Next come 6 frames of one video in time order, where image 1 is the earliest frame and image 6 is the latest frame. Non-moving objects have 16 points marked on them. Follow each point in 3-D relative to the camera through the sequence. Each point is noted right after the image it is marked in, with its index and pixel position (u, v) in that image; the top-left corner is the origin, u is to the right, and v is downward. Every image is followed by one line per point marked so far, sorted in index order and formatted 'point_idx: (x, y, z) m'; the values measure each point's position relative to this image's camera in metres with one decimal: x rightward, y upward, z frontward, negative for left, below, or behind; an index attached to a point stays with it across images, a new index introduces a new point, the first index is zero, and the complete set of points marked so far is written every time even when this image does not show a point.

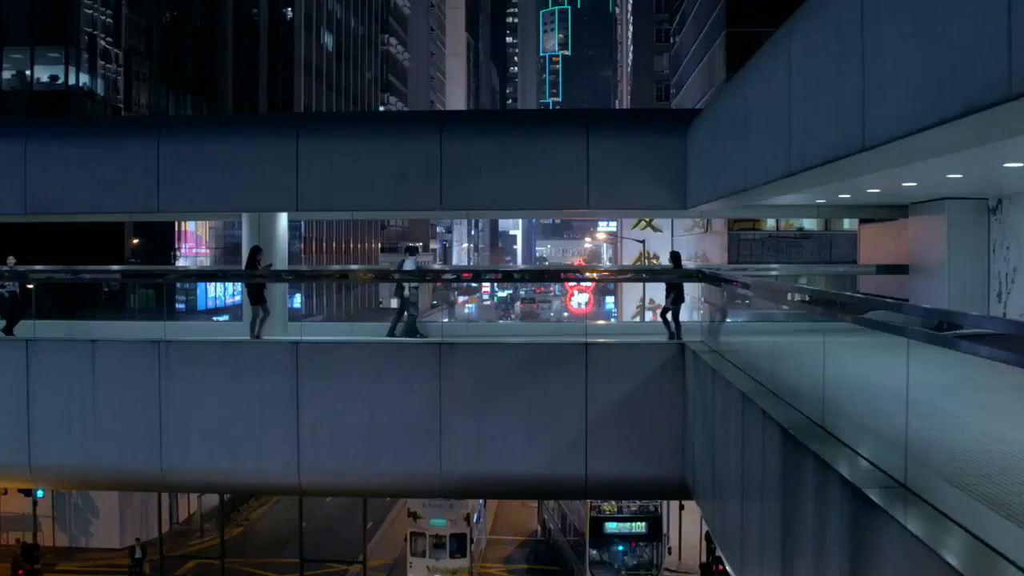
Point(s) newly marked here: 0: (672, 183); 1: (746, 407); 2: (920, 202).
0: (+2.1, +1.3, +10.3) m
1: (+1.5, -0.7, +5.1) m
2: (+5.3, +1.1, +10.6) m
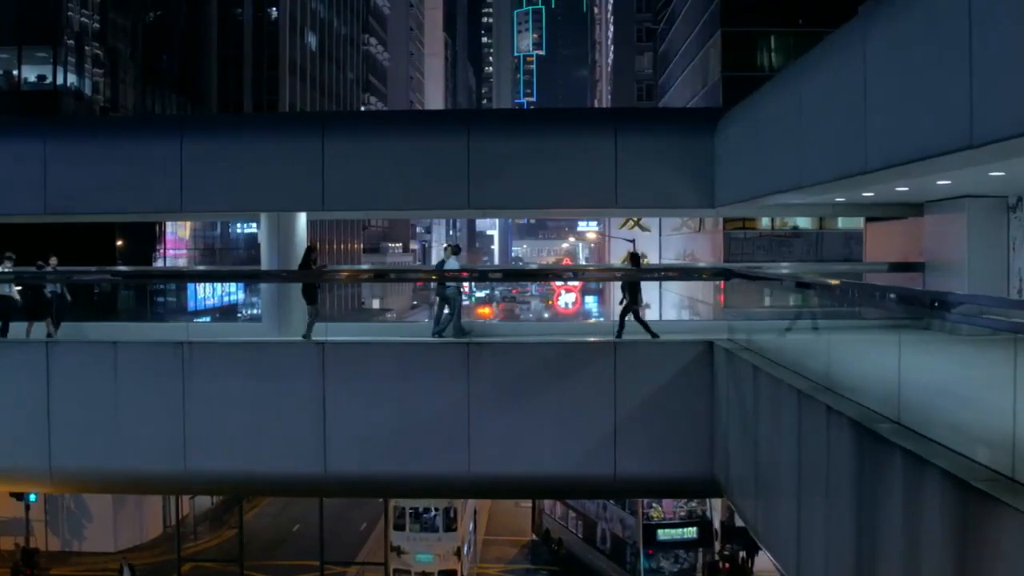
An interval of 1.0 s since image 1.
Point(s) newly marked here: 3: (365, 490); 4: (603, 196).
0: (+2.4, +1.3, +10.3) m
1: (+1.9, -0.7, +5.1) m
2: (+5.6, +1.1, +10.6) m
3: (-1.6, -2.4, +9.3) m
4: (+1.3, +1.2, +10.3) m
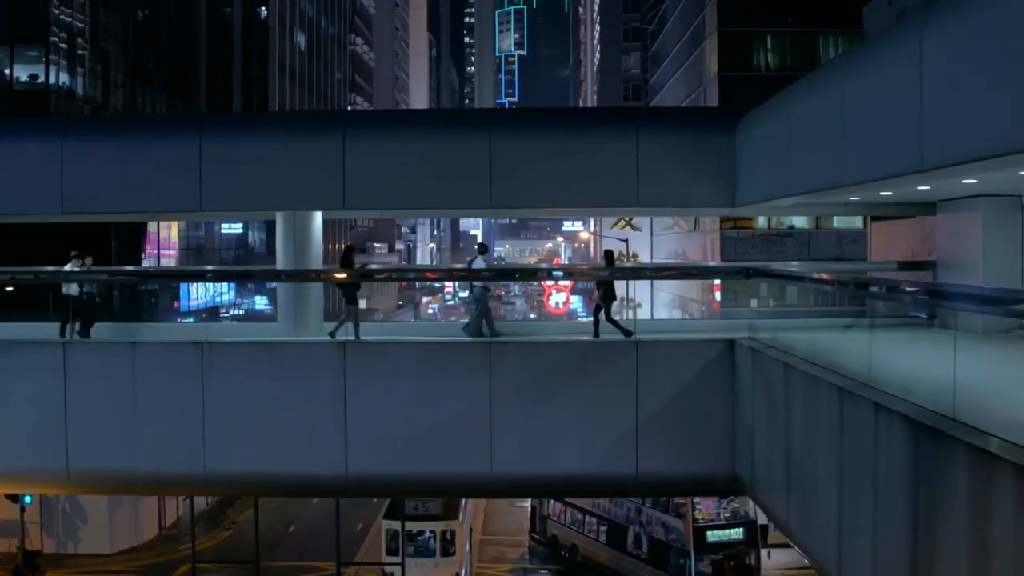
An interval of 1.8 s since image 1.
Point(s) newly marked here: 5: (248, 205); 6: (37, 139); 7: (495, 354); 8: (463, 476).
0: (+2.6, +1.4, +10.3) m
1: (+2.1, -0.7, +5.2) m
2: (+5.8, +1.2, +10.7) m
3: (-1.4, -2.4, +9.3) m
4: (+1.5, +1.2, +10.3) m
5: (-3.3, +1.1, +10.3) m
6: (-6.1, +1.9, +10.5) m
7: (-0.1, -0.7, +8.9) m
8: (-0.5, -2.1, +8.9) m
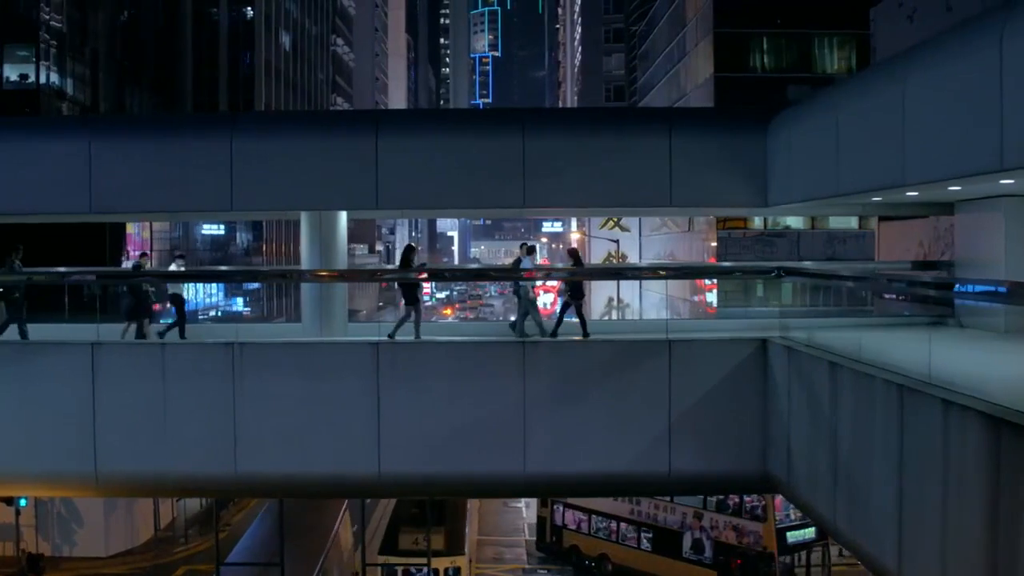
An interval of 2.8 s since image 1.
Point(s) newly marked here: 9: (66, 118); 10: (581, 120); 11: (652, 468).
0: (+3.0, +1.4, +10.4) m
1: (+2.6, -0.7, +5.2) m
2: (+6.1, +1.2, +10.8) m
3: (-1.0, -2.4, +9.3) m
4: (+1.8, +1.2, +10.4) m
5: (-2.9, +1.1, +10.3) m
6: (-5.8, +1.9, +10.4) m
7: (+0.3, -0.7, +8.9) m
8: (-0.1, -2.1, +9.0) m
9: (-5.8, +2.2, +10.4) m
10: (+0.8, +2.1, +10.3) m
11: (+1.5, -2.0, +8.9) m
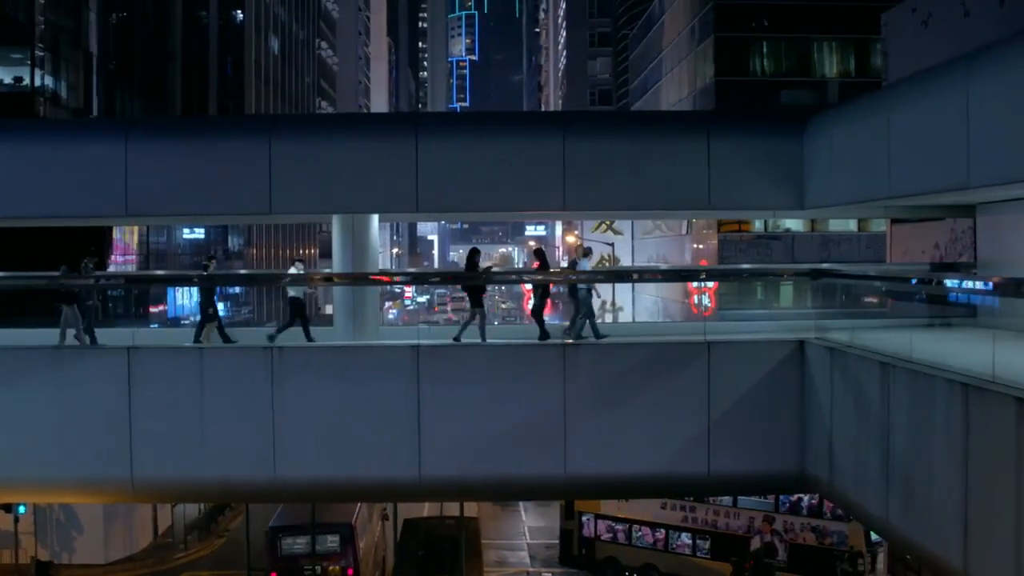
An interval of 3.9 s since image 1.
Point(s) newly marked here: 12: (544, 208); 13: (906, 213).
0: (+3.4, +1.3, +10.5) m
1: (+3.0, -0.7, +5.3) m
2: (+6.5, +1.2, +10.9) m
3: (-0.6, -2.4, +9.3) m
4: (+2.2, +1.1, +10.4) m
5: (-2.5, +1.0, +10.3) m
6: (-5.4, +1.9, +10.4) m
7: (+0.7, -0.7, +9.0) m
8: (+0.3, -2.1, +9.0) m
9: (-5.4, +2.1, +10.4) m
10: (+1.2, +2.1, +10.3) m
11: (+1.9, -2.0, +8.9) m
12: (+0.4, +1.0, +10.4) m
13: (+6.3, +1.2, +12.8) m
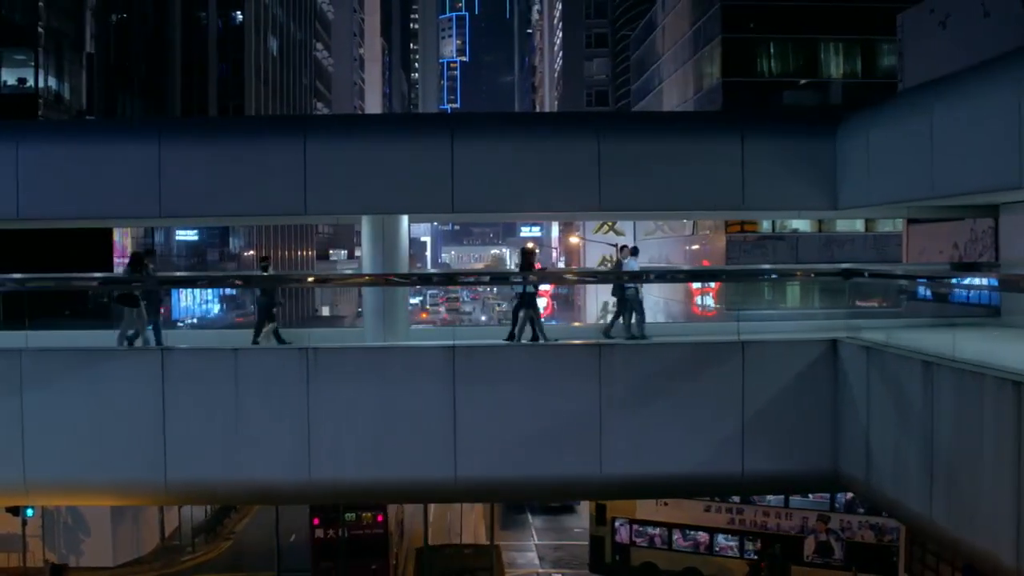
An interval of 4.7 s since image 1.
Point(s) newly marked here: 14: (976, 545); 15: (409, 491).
0: (+3.7, +1.3, +10.5) m
1: (+3.4, -0.7, +5.3) m
2: (+6.9, +1.2, +11.0) m
3: (-0.2, -2.4, +9.4) m
4: (+2.6, +1.1, +10.5) m
5: (-2.2, +1.0, +10.4) m
6: (-5.0, +1.8, +10.4) m
7: (+1.1, -0.7, +9.0) m
8: (+0.7, -2.1, +9.0) m
9: (-5.0, +2.1, +10.4) m
10: (+1.6, +2.1, +10.4) m
11: (+2.3, -2.0, +9.0) m
12: (+0.7, +1.0, +10.4) m
13: (+6.7, +1.2, +12.9) m
14: (+3.4, -1.9, +6.1) m
15: (-1.2, -2.3, +9.2) m
